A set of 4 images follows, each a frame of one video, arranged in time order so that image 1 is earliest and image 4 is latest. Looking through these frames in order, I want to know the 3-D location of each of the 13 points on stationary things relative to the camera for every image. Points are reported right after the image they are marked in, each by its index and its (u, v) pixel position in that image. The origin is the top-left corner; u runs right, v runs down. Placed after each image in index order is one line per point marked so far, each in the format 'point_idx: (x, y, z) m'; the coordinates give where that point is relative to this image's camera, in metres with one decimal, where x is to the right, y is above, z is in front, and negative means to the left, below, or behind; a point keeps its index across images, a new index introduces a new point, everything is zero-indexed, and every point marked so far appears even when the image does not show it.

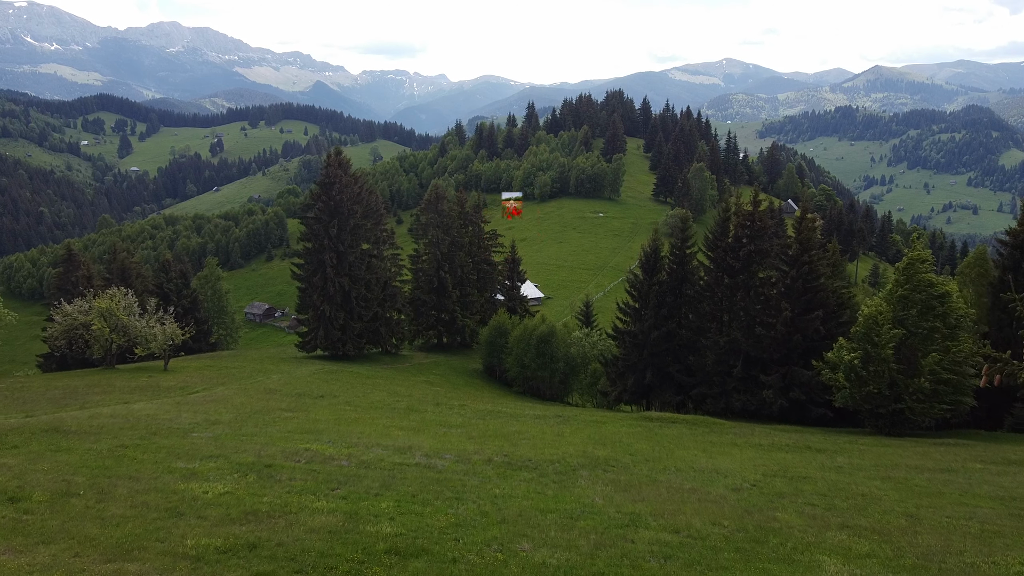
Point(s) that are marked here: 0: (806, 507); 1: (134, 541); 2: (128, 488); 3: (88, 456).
0: (+9.4, -6.9, +19.1) m
1: (-8.5, -5.7, +13.5) m
2: (-10.7, -5.6, +17.0) m
3: (-13.8, -5.5, +19.9) m
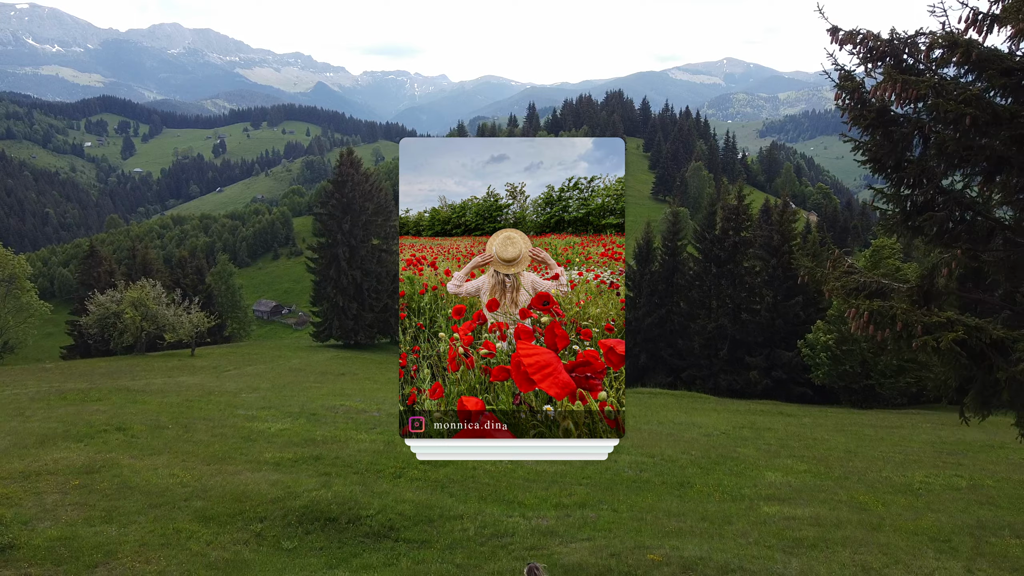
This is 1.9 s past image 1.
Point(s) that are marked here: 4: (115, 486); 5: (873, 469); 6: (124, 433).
0: (+9.6, -6.0, +22.9) m
1: (-8.3, -4.8, +17.3) m
2: (-10.5, -4.7, +20.8) m
3: (-13.5, -4.7, +23.7) m
4: (-9.4, -4.7, +14.4) m
5: (+11.7, -5.8, +19.5) m
6: (-12.1, -4.6, +19.0) m
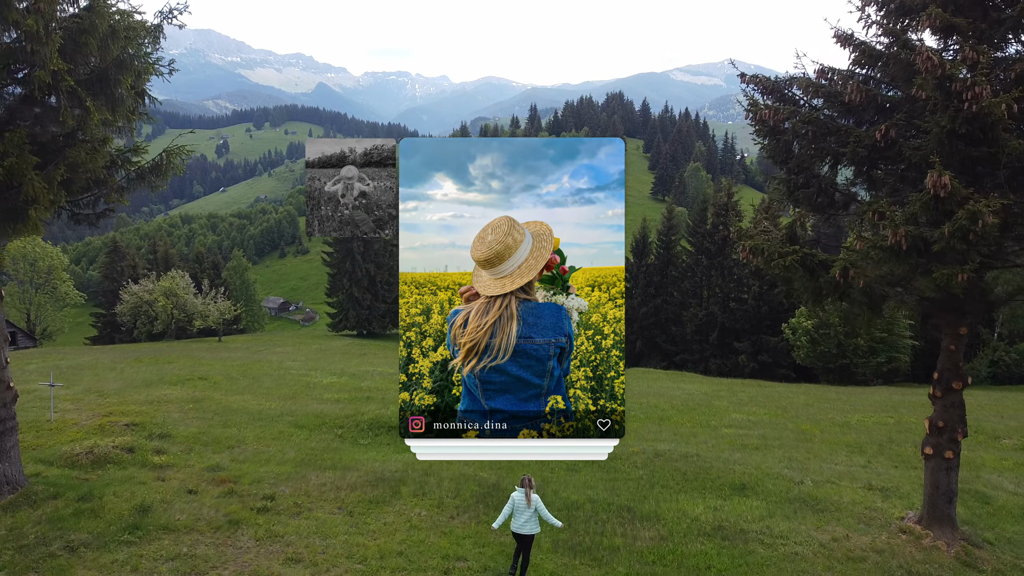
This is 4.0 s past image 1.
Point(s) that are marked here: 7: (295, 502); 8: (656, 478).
0: (+10.1, -5.0, +27.0) m
1: (-7.8, -3.8, +21.5) m
2: (-10.0, -3.7, +25.0) m
3: (-13.0, -3.7, +27.9) m
4: (-8.9, -3.7, +18.6) m
5: (+12.2, -4.9, +23.6) m
6: (-11.7, -3.6, +23.2) m
7: (-4.0, -4.0, +11.3) m
8: (+3.3, -4.3, +13.8) m
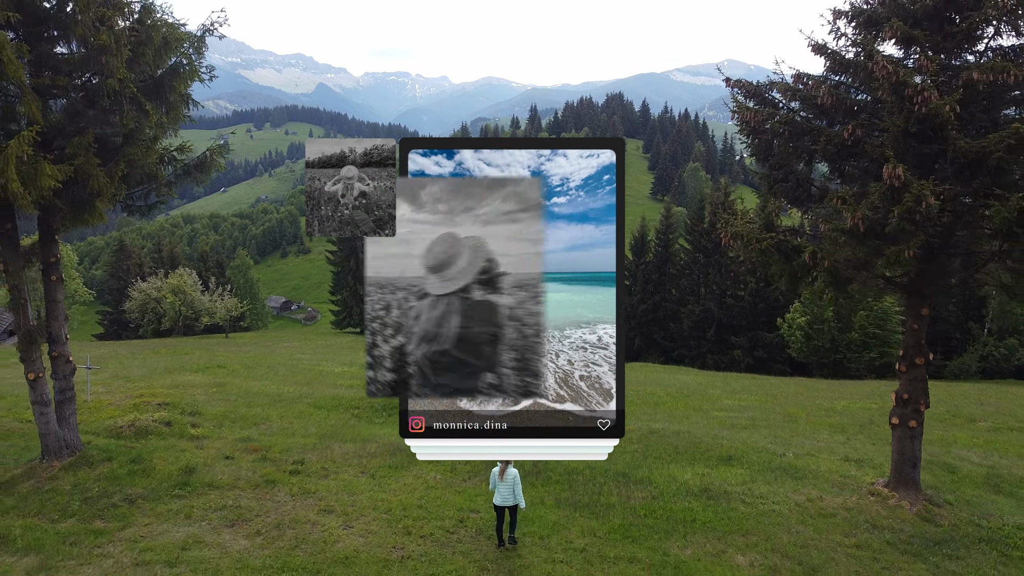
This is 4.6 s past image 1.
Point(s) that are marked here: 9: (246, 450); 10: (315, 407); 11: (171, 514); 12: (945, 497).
0: (+10.2, -4.7, +28.2) m
1: (-7.7, -3.5, +22.7) m
2: (-9.9, -3.4, +26.2) m
3: (-12.9, -3.4, +29.1) m
4: (-8.8, -3.4, +19.8) m
5: (+12.3, -4.6, +24.8) m
6: (-11.5, -3.3, +24.4) m
7: (-3.9, -3.7, +12.5) m
8: (+3.4, -4.0, +15.0) m
9: (-5.8, -3.6, +13.2) m
10: (-6.0, -3.6, +18.4) m
11: (-5.7, -3.8, +10.0) m
12: (+9.0, -4.4, +12.6) m
